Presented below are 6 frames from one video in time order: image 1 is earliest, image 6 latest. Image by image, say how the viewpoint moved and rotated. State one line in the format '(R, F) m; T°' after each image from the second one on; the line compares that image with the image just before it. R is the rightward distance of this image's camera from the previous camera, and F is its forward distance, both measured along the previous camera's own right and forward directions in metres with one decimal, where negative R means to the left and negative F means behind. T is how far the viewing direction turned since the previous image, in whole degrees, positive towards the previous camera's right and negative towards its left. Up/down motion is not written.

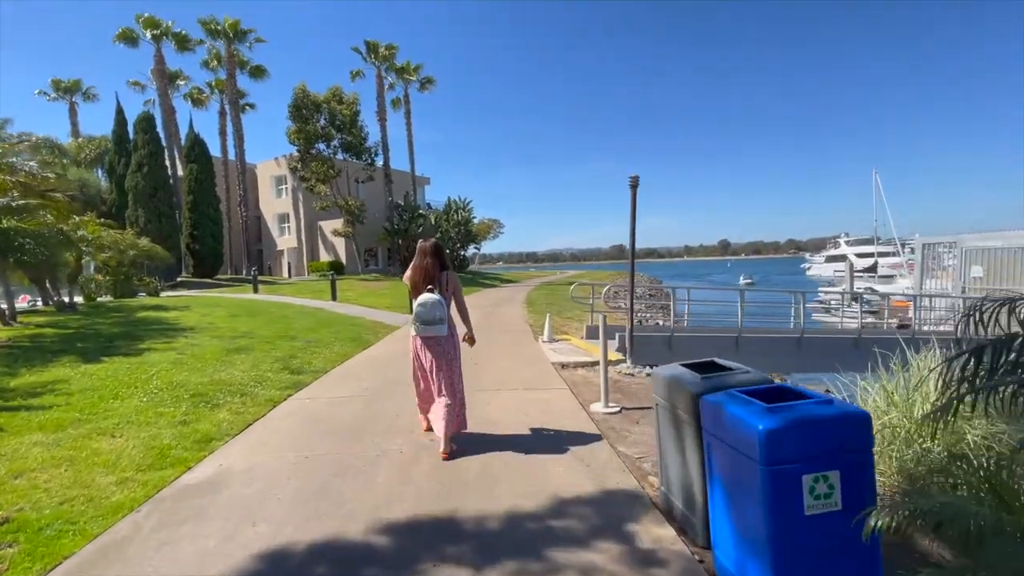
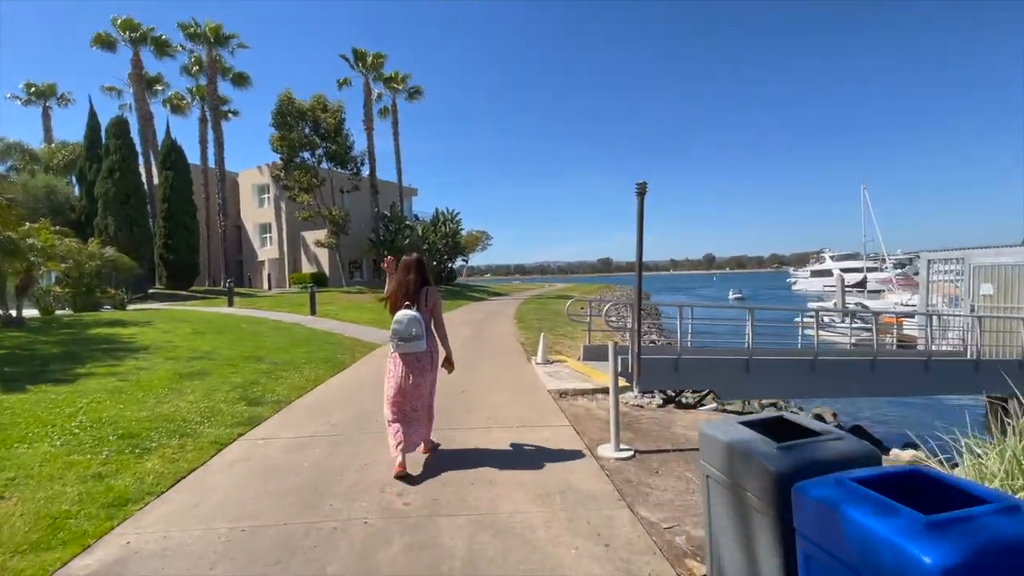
(-0.1, +1.1) m; +2°
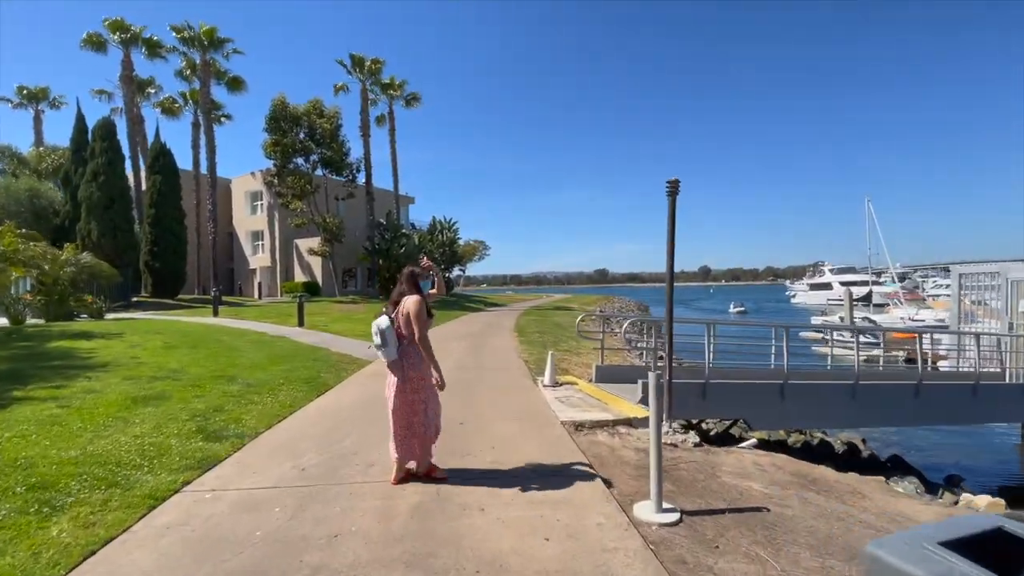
(-0.2, +1.2) m; 0°
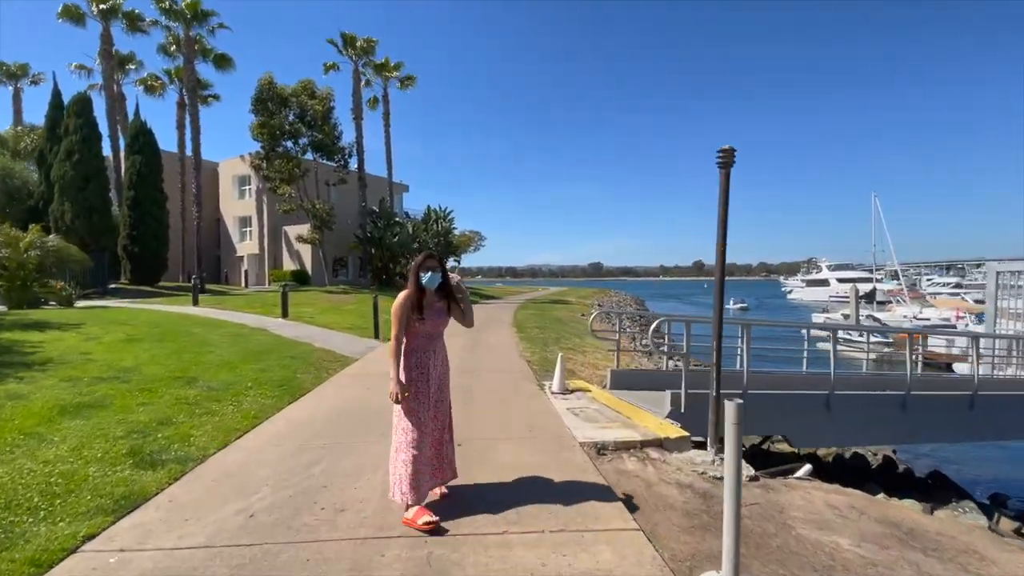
(-0.2, +1.4) m; +1°
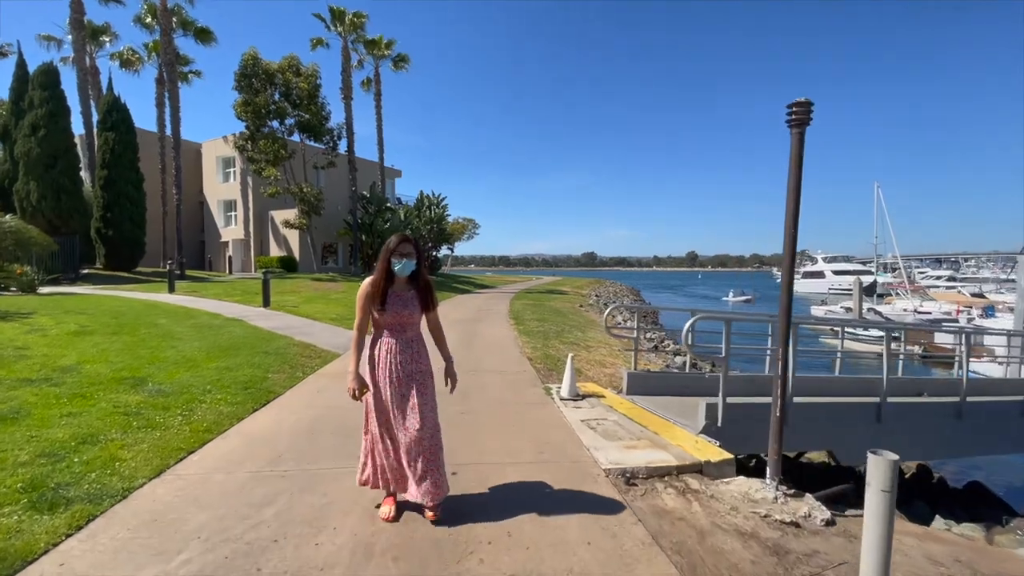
(-0.2, +1.2) m; +1°
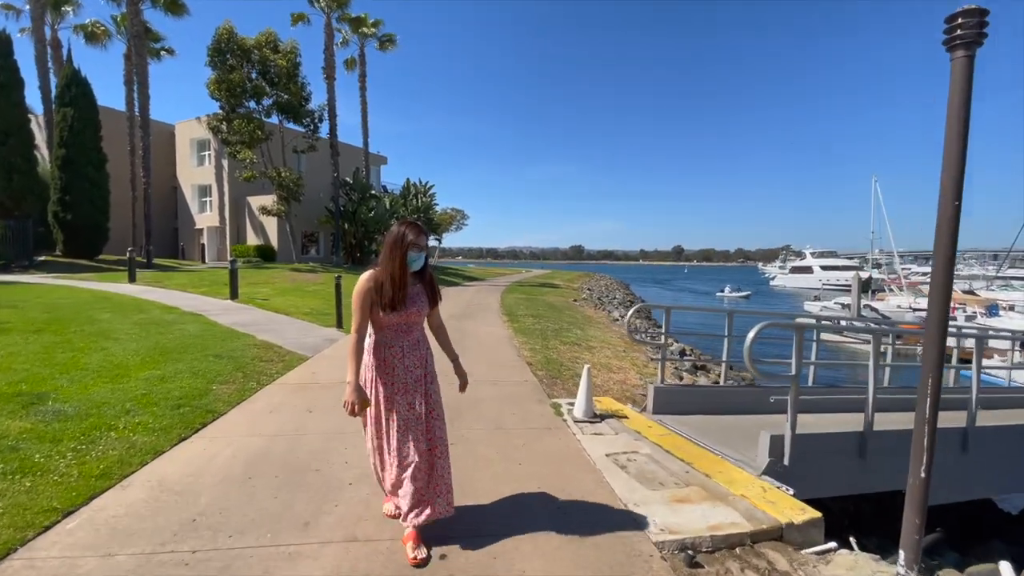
(-0.2, +1.6) m; +2°
